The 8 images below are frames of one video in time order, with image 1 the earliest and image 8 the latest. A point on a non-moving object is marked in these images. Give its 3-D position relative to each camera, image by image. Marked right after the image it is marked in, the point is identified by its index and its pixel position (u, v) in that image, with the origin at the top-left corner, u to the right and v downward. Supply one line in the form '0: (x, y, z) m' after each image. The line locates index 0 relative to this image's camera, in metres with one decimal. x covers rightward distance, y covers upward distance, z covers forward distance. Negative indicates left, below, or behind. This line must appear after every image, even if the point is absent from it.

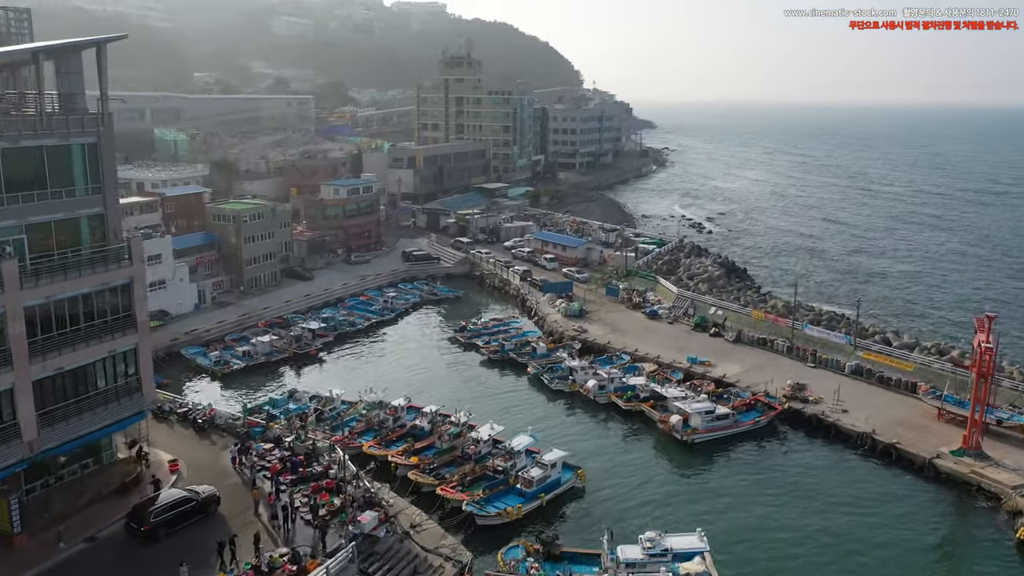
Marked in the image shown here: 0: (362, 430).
0: (-3.7, -3.5, +19.9) m
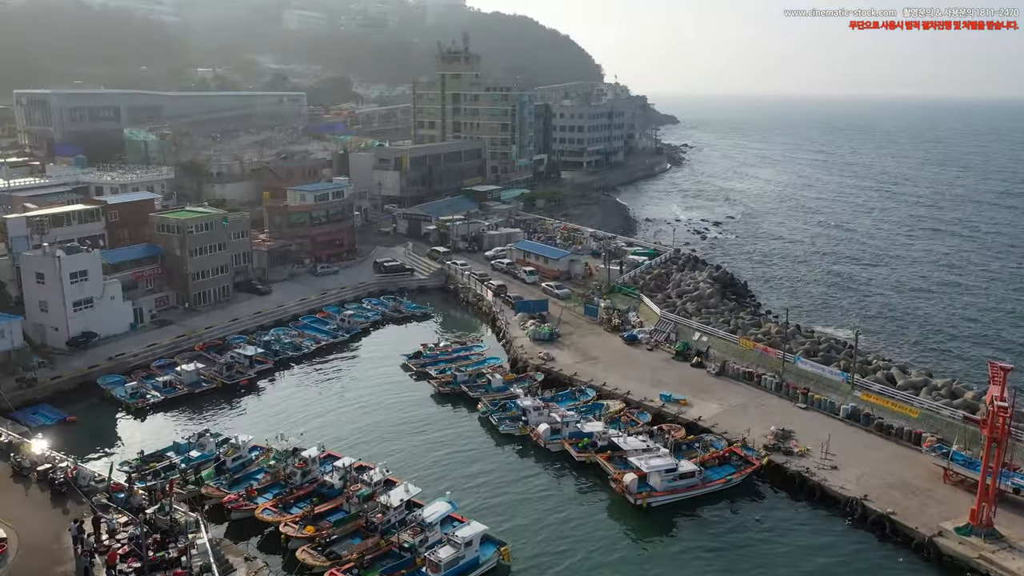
0: (-5.3, -4.2, +17.2) m
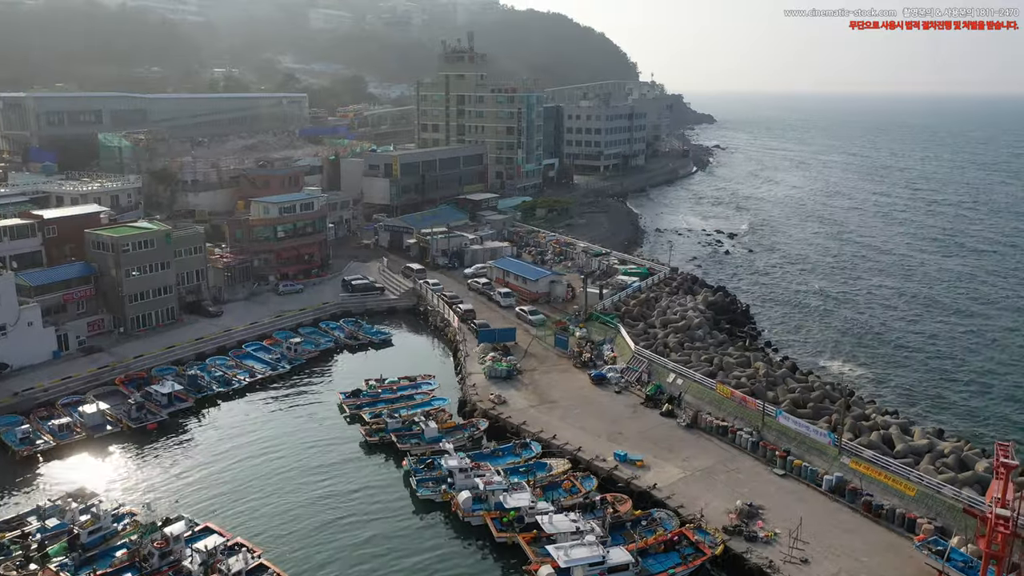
0: (-7.1, -5.1, +14.6) m
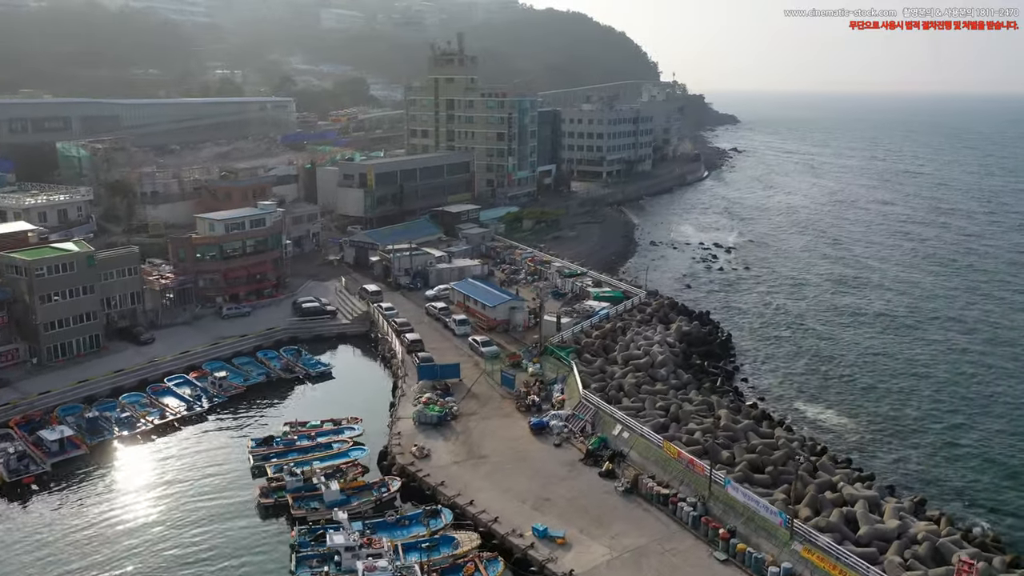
0: (-9.2, -6.0, +12.4) m
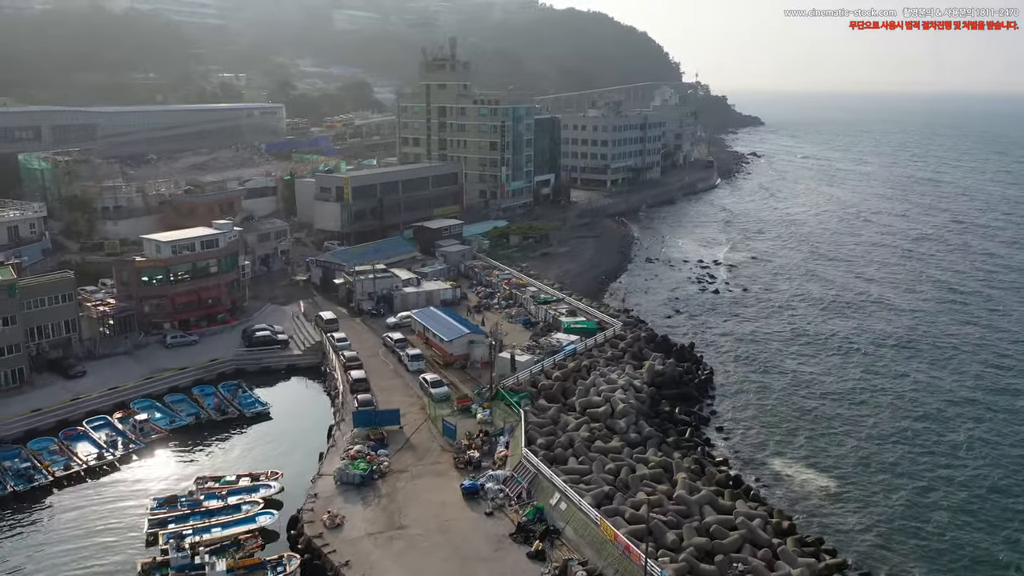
0: (-11.1, -7.0, +10.5) m
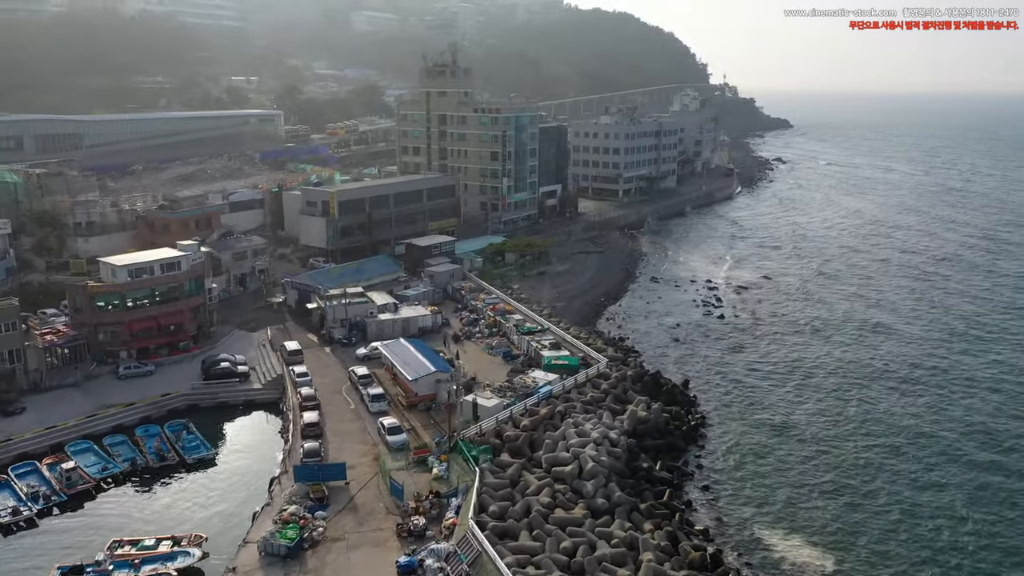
0: (-12.6, -7.9, +8.7) m
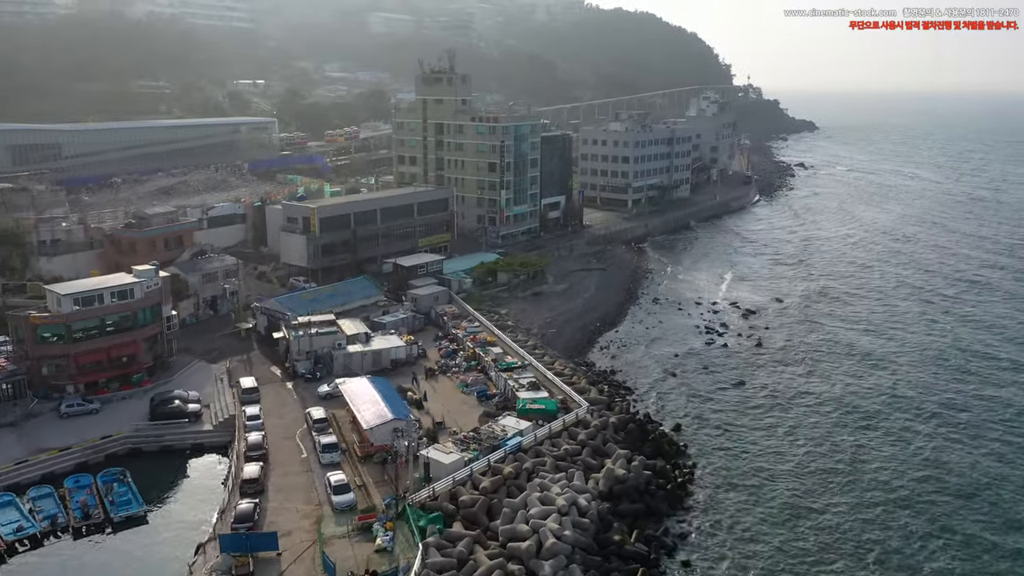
0: (-14.0, -8.8, +6.8) m
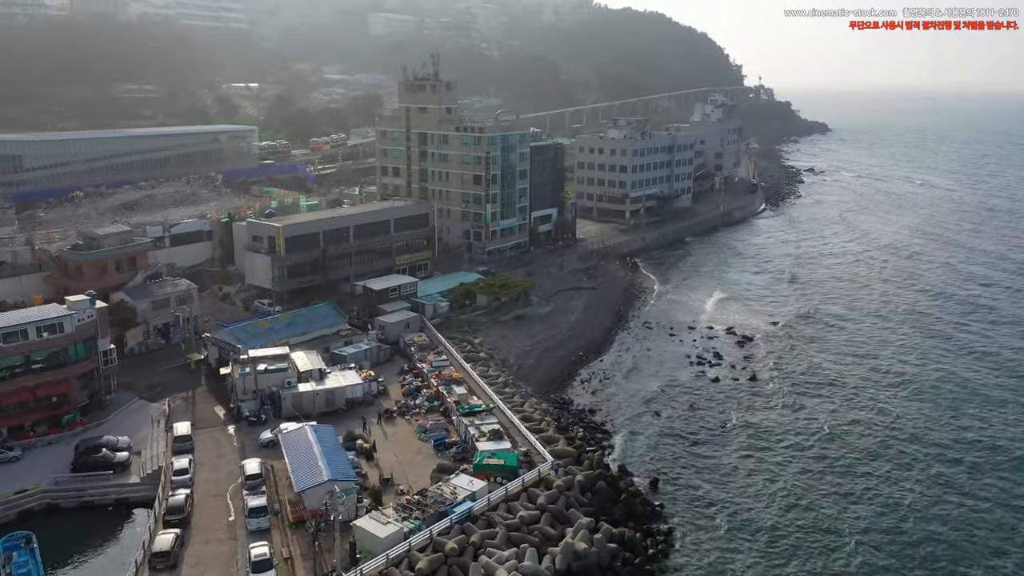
0: (-15.4, -9.9, +4.6) m
